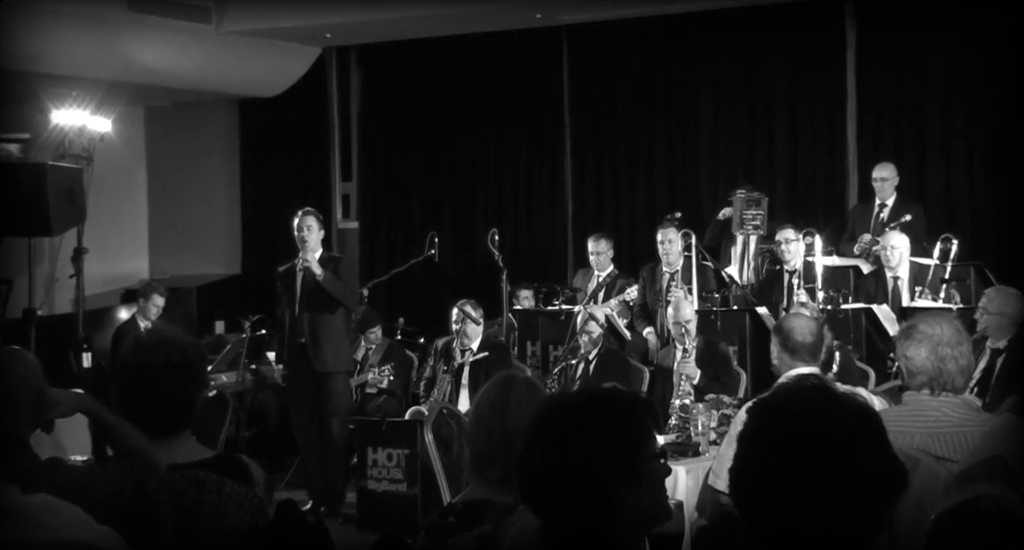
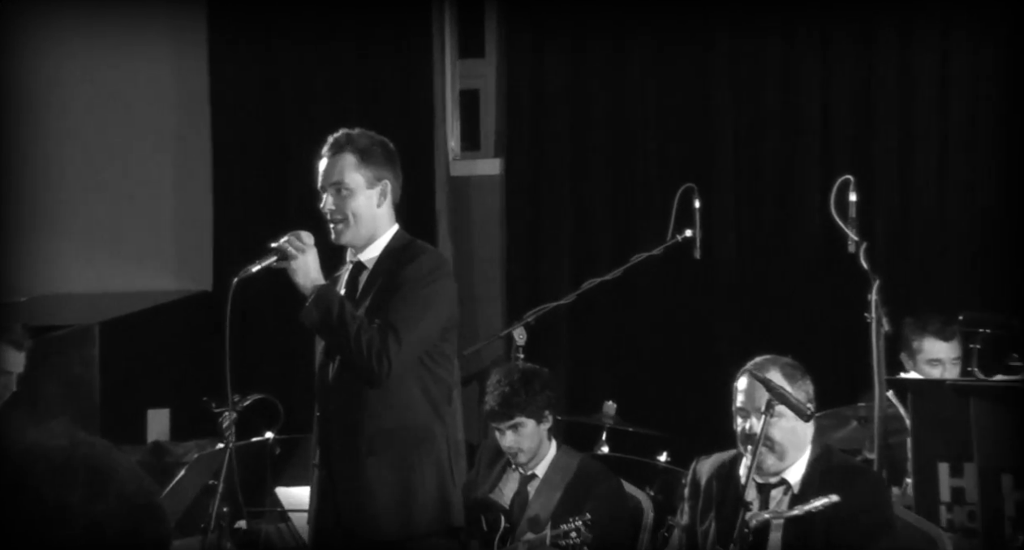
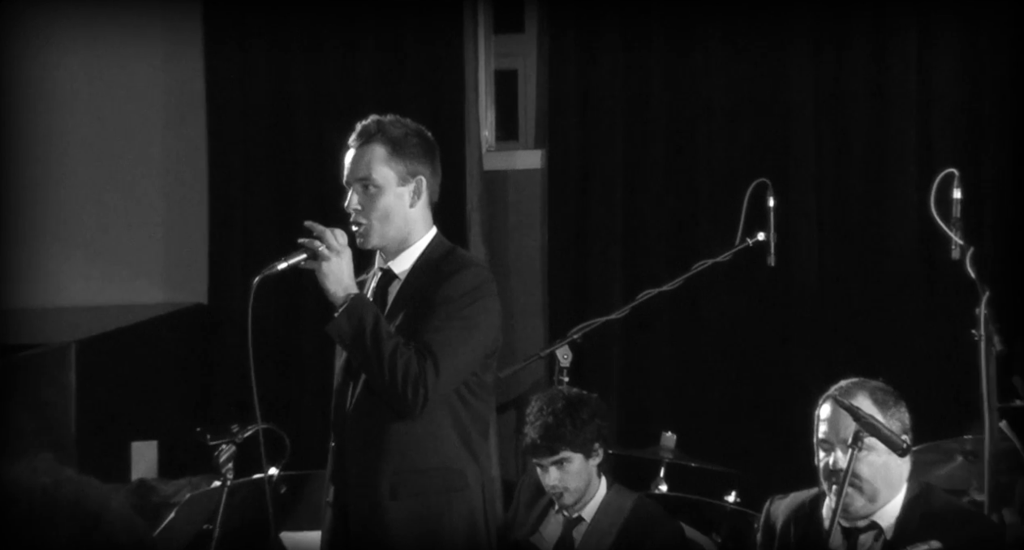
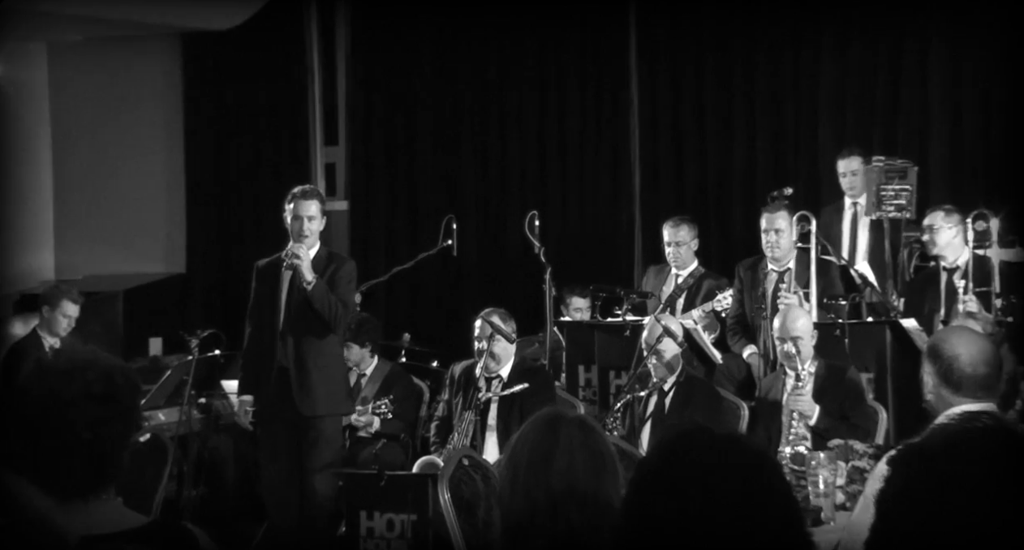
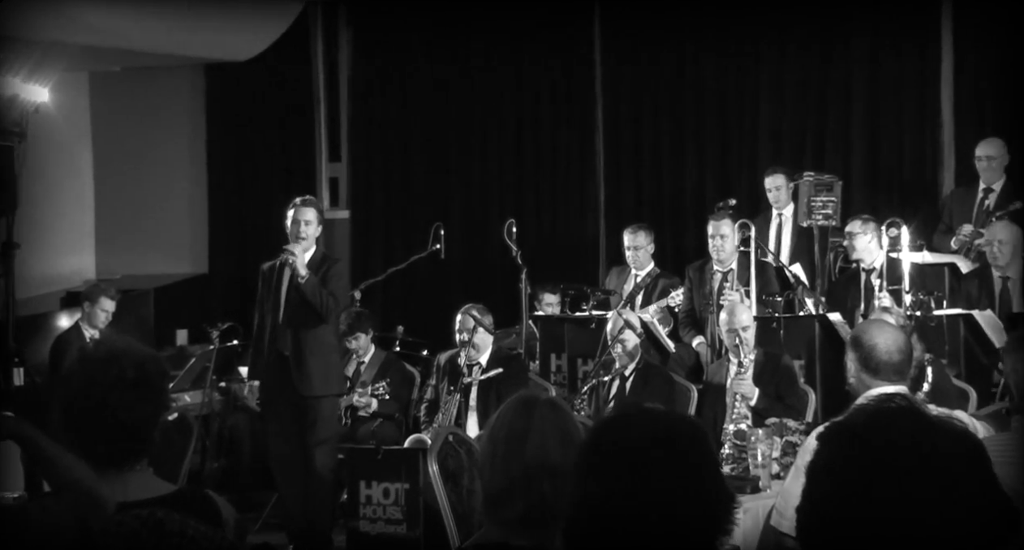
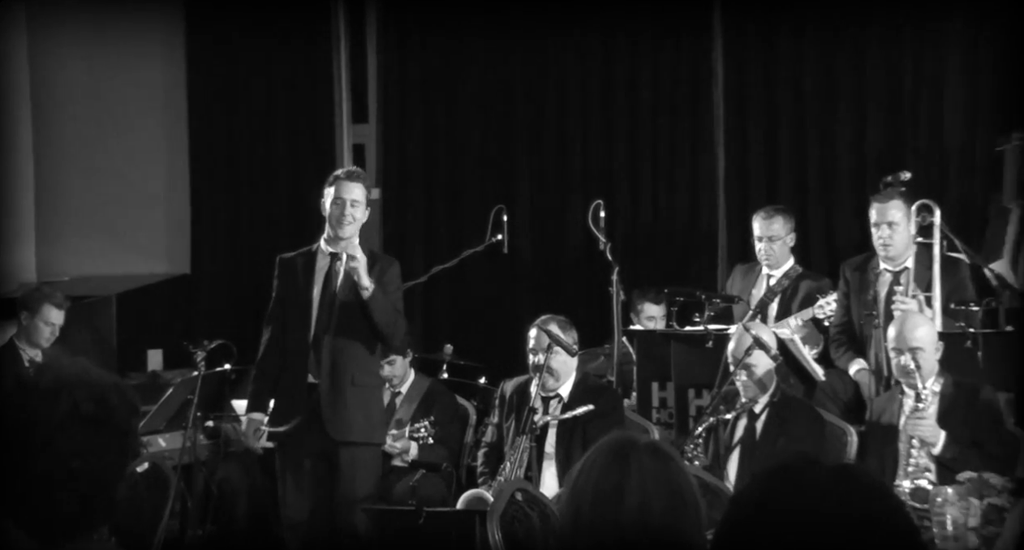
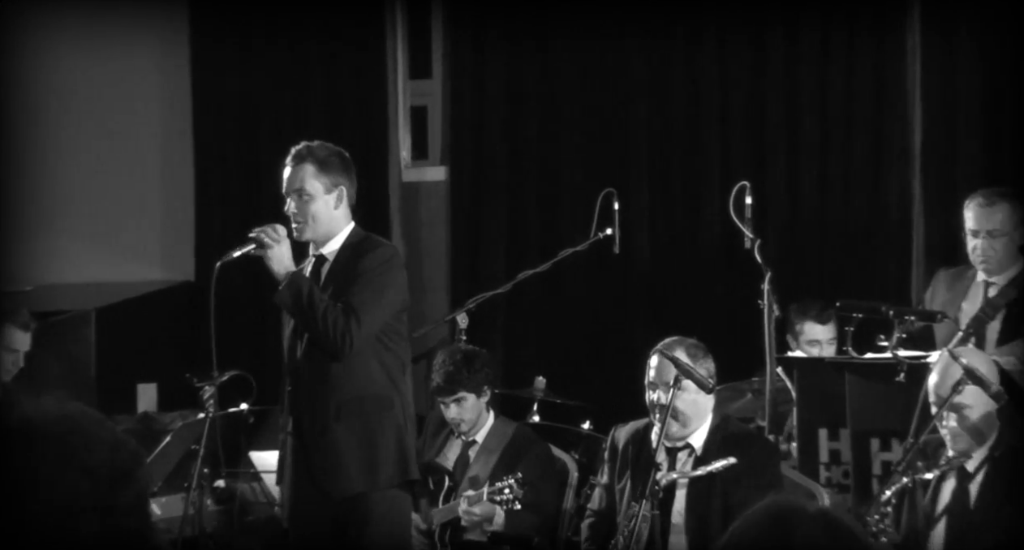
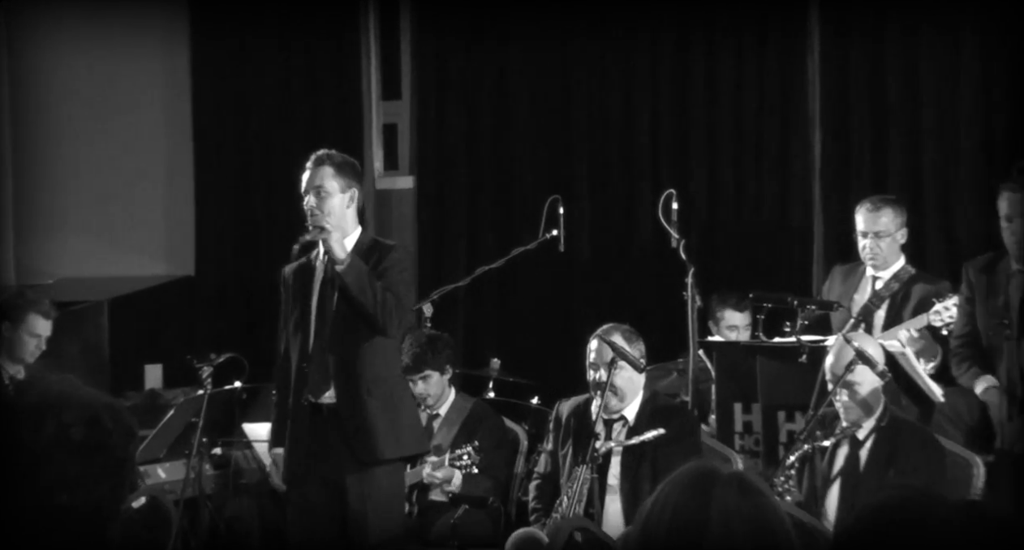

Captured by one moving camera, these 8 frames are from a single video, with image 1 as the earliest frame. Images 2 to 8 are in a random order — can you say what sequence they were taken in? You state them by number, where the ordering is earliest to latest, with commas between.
5, 4, 6, 8, 7, 2, 3
